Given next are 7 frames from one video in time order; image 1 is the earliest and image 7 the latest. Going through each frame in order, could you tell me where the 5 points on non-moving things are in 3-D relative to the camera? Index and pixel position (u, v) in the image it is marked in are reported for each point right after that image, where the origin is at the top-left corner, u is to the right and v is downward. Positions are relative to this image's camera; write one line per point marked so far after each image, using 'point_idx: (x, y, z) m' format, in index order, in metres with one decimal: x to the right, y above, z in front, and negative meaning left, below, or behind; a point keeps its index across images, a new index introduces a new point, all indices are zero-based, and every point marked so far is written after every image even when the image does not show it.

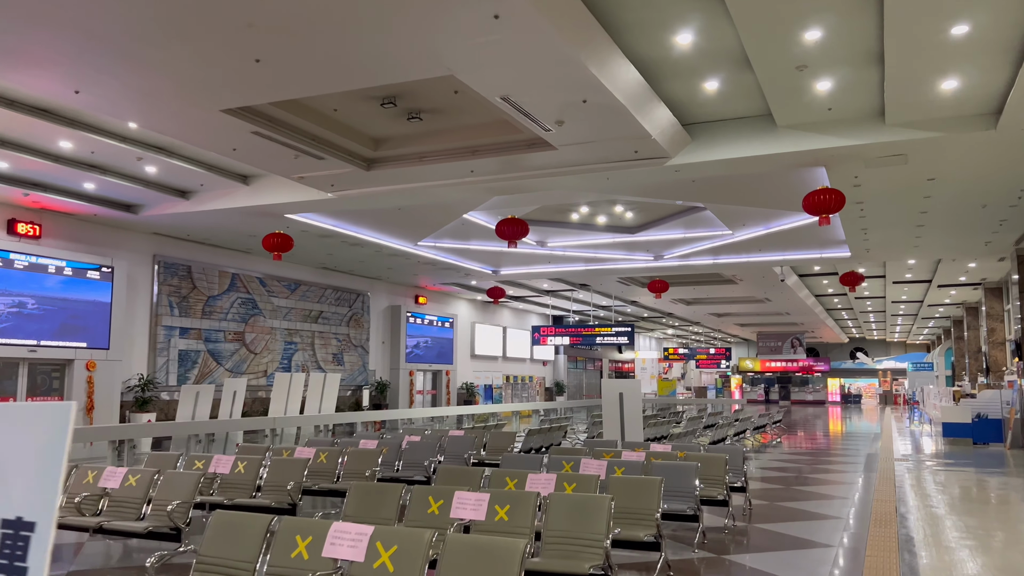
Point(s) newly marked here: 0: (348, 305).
0: (-3.3, -0.3, +16.6) m
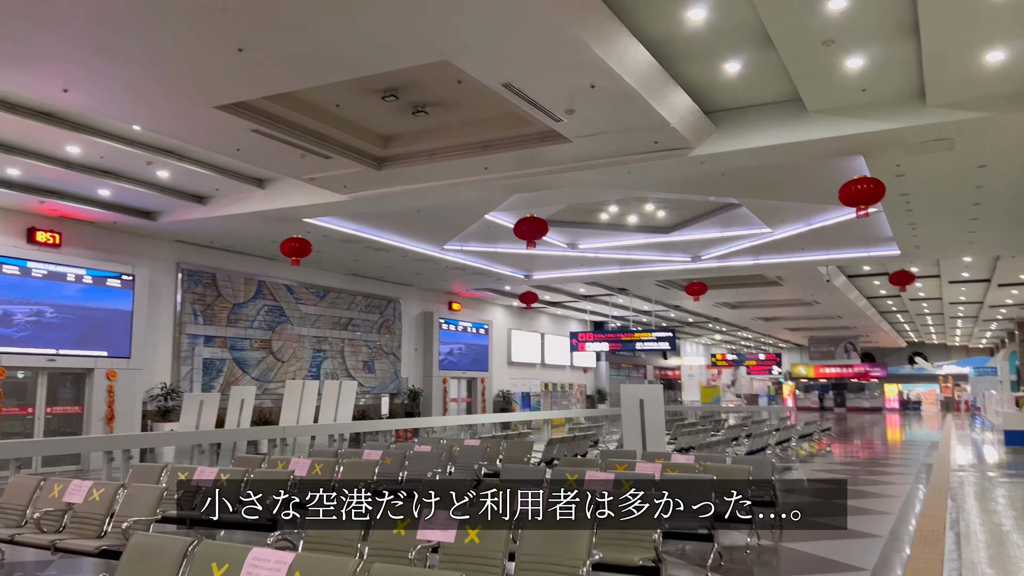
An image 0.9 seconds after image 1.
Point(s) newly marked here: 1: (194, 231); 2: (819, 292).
0: (-2.7, -0.5, +16.4) m
1: (-4.4, +0.8, +11.4) m
2: (+7.0, -0.1, +18.8) m
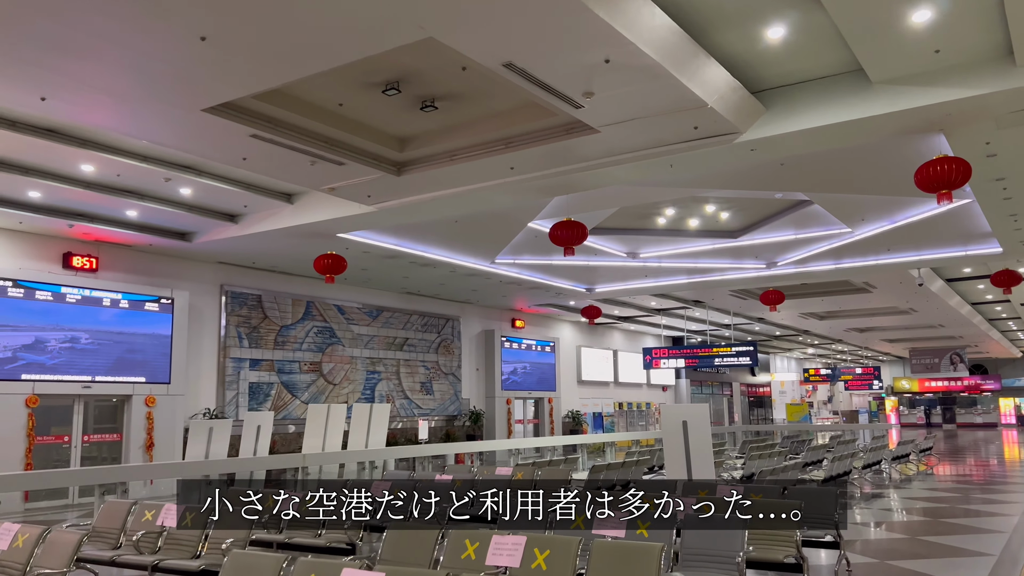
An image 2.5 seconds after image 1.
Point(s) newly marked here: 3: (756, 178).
0: (-1.5, -0.8, +15.8) m
1: (-3.8, +0.5, +11.1) m
2: (+8.4, -0.2, +17.2) m
3: (+2.5, +1.1, +8.4) m
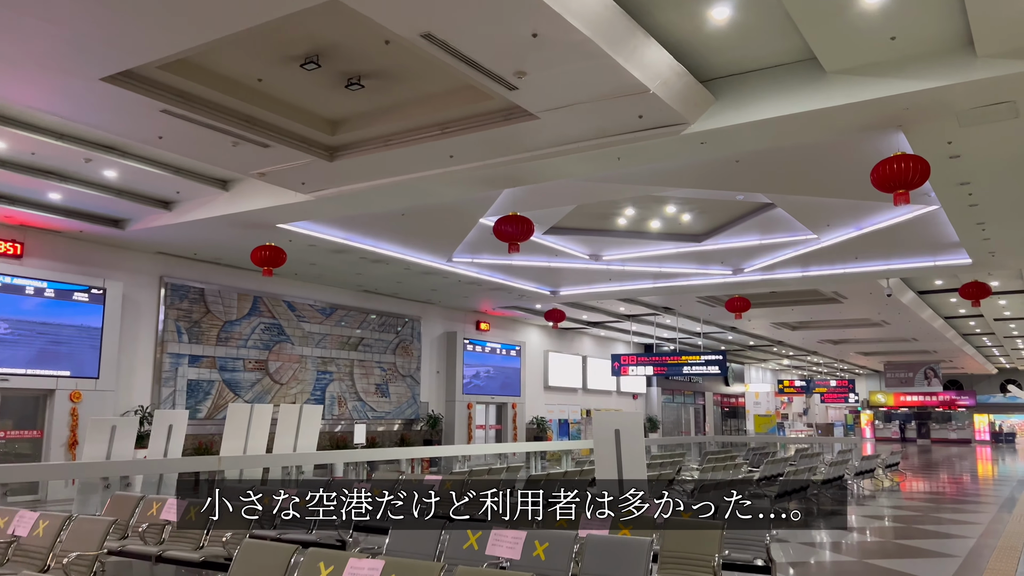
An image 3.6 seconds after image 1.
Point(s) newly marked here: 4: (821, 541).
0: (-2.2, -0.8, +15.3) m
1: (-4.4, +0.6, +10.5) m
2: (+7.7, -0.4, +16.9) m
3: (+1.9, +1.1, +8.0) m
4: (+2.8, -2.3, +7.4) m
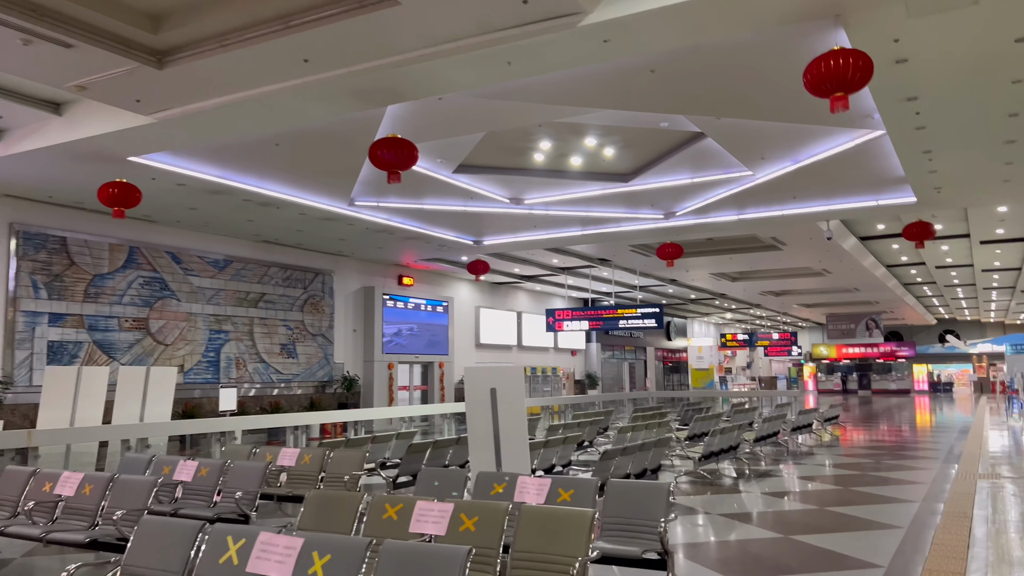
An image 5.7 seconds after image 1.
0: (-3.6, 0.0, +14.0) m
1: (-5.5, +1.2, +9.0) m
2: (+6.2, +0.6, +16.1) m
3: (+0.9, +1.6, +6.9) m
4: (+1.9, -1.7, +6.4) m
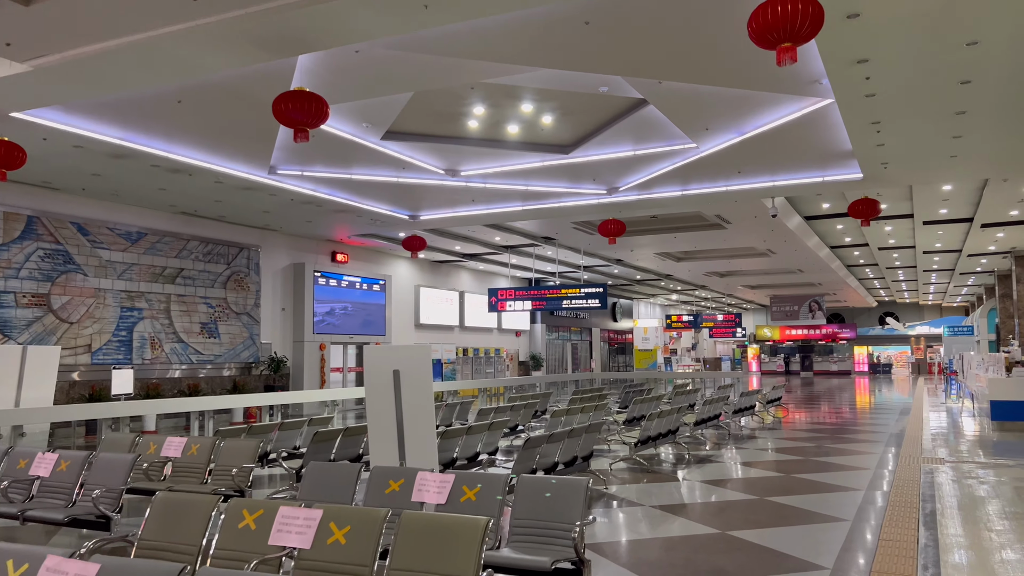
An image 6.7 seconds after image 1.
0: (-4.6, +0.4, +13.2) m
1: (-6.2, +1.5, +8.1) m
2: (+5.0, +1.0, +15.9) m
3: (+0.4, +1.8, +6.3) m
4: (+1.3, -1.5, +6.0) m
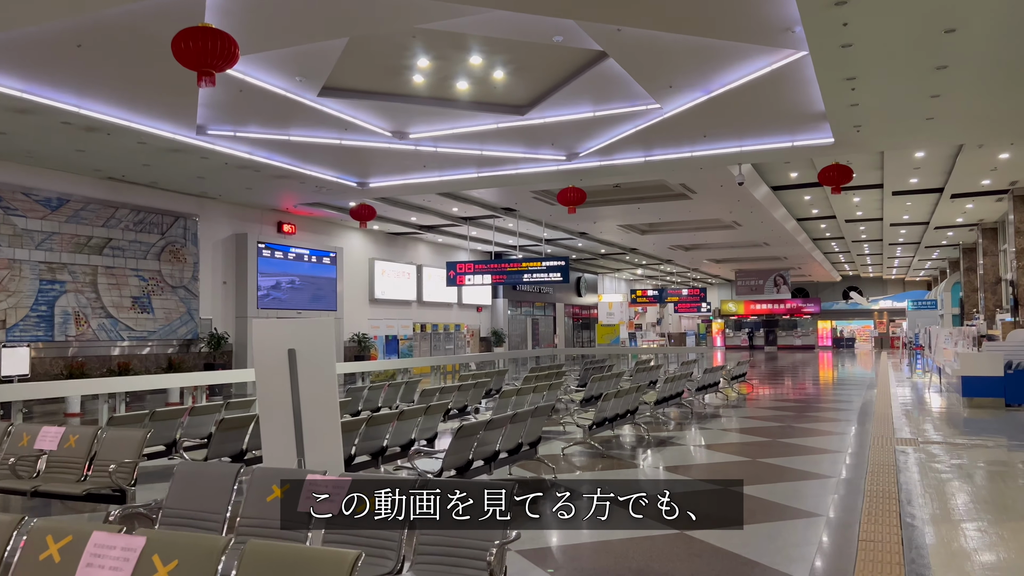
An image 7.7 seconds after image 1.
0: (-5.3, +0.9, +12.3) m
1: (-6.7, +1.7, +7.1) m
2: (+4.2, +1.5, +15.3) m
3: (-0.1, +2.1, +5.6) m
4: (+0.9, -1.3, +5.4) m
